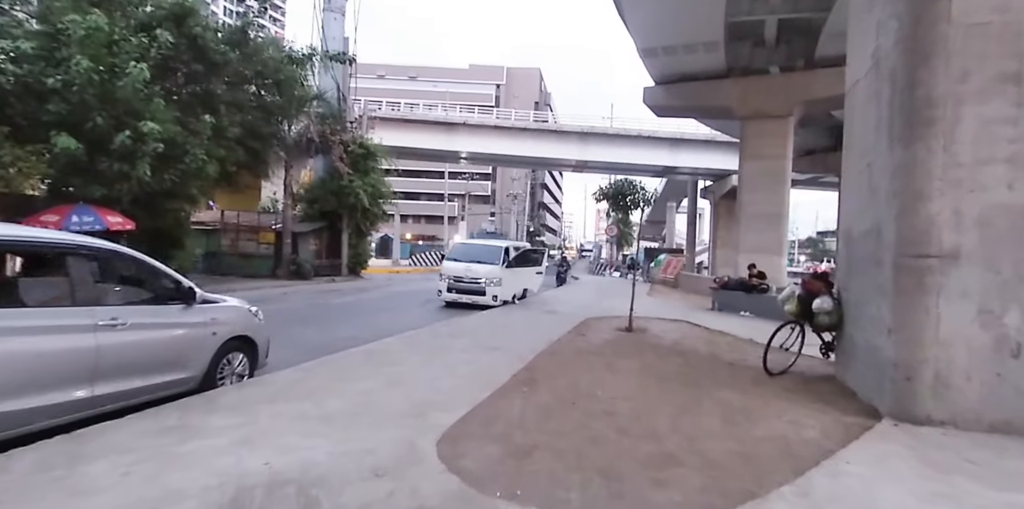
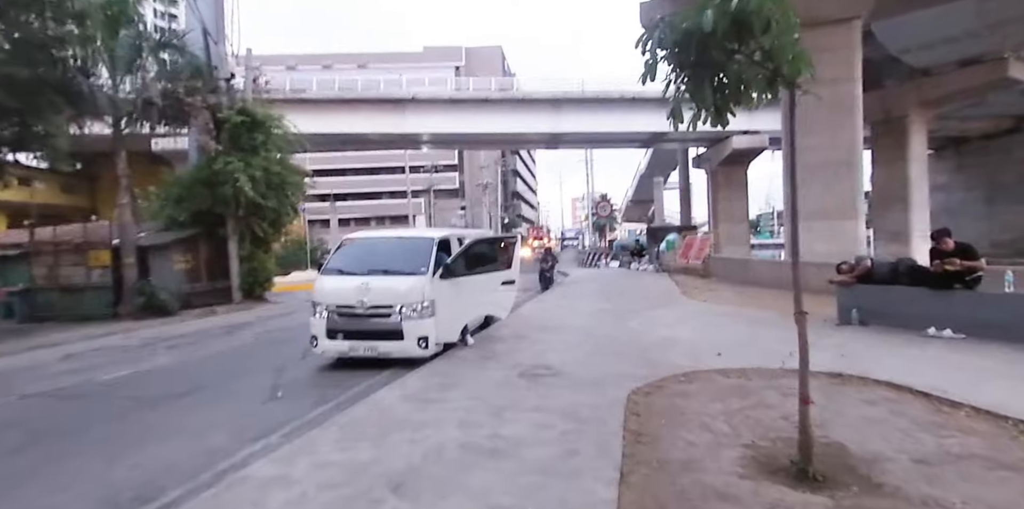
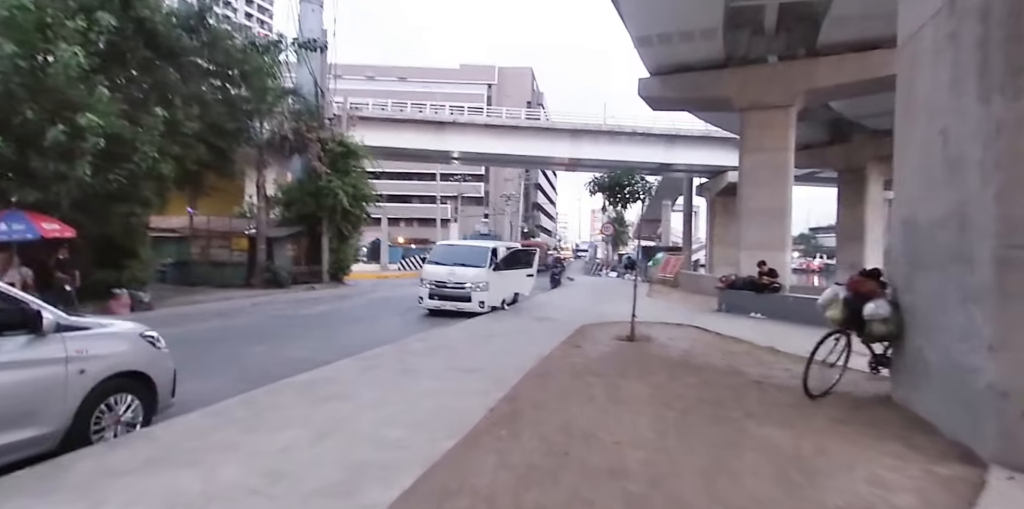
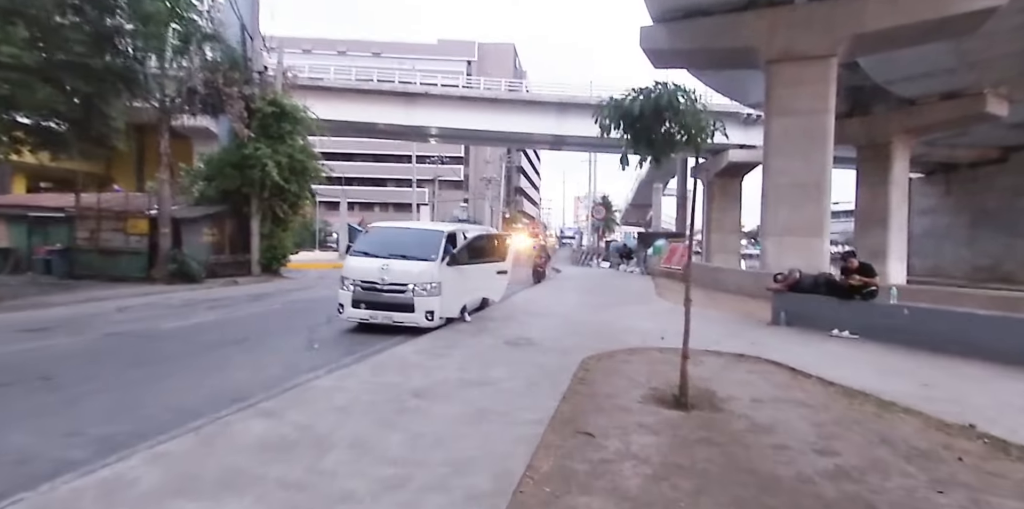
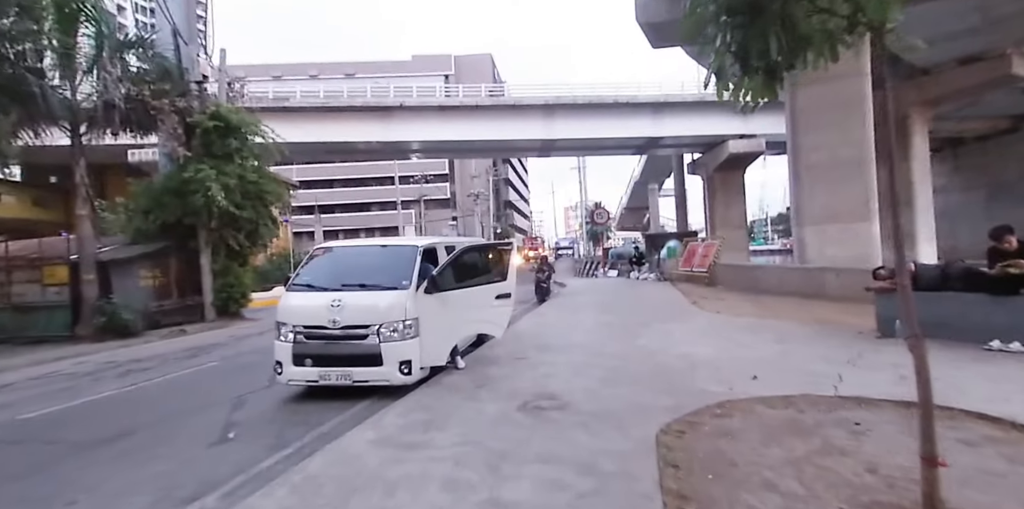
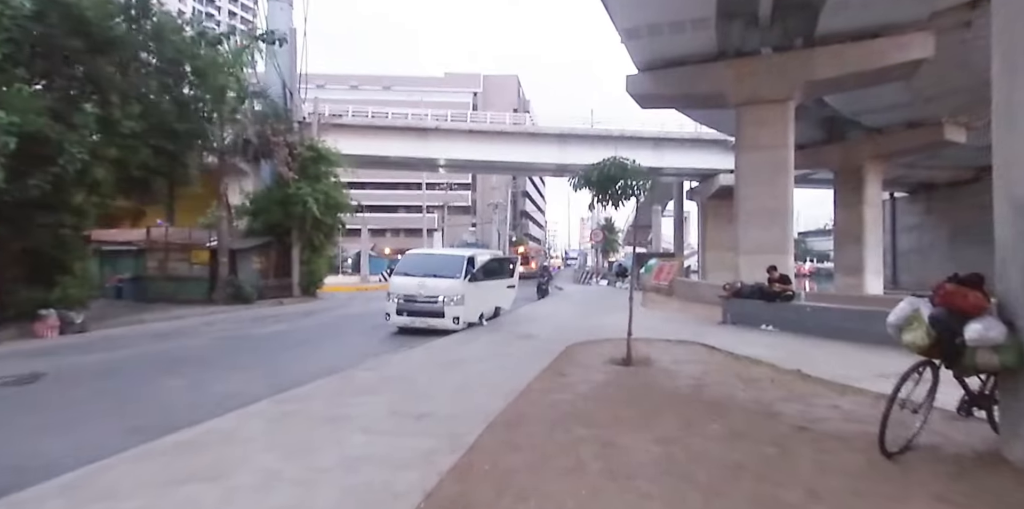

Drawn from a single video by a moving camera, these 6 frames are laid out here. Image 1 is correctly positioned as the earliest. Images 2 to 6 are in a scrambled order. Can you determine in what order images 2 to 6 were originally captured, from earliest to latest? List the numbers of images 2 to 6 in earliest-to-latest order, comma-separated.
3, 6, 4, 2, 5
